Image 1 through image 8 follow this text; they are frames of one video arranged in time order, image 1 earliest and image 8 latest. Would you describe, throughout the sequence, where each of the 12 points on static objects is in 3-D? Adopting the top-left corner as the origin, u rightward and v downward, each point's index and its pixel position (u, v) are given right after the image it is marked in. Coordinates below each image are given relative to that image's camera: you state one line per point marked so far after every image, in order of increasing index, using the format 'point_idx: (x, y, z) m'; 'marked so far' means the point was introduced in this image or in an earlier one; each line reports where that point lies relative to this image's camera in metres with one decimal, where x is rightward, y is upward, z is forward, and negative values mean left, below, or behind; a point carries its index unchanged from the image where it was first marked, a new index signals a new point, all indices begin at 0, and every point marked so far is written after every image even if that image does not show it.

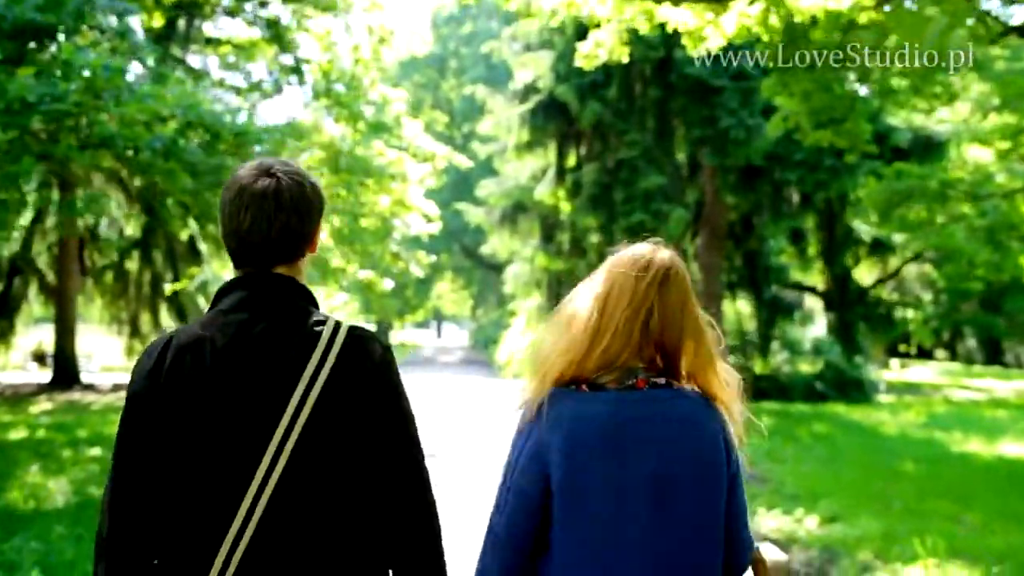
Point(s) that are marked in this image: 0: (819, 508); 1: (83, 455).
0: (+2.6, -1.9, +10.0) m
1: (-5.0, -1.9, +13.7) m
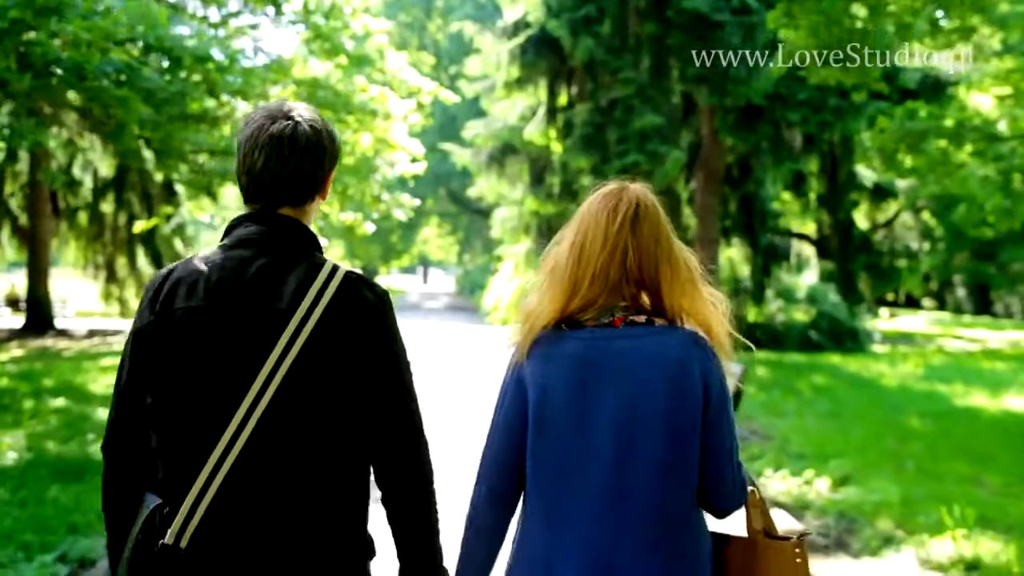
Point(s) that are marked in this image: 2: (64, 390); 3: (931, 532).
0: (+2.5, -1.4, +9.3) m
1: (-5.1, -1.3, +13.0) m
2: (-5.6, -1.3, +14.7) m
3: (+2.5, -1.5, +7.1) m
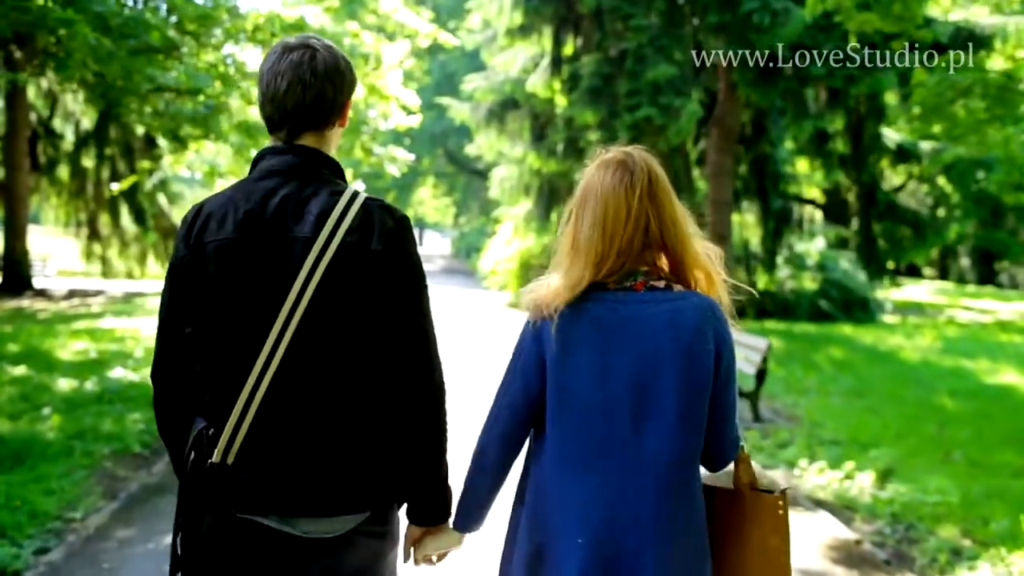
0: (+2.5, -1.2, +8.3) m
1: (-5.1, -0.9, +11.9) m
2: (-5.6, -0.8, +13.6) m
3: (+2.5, -1.3, +6.1) m
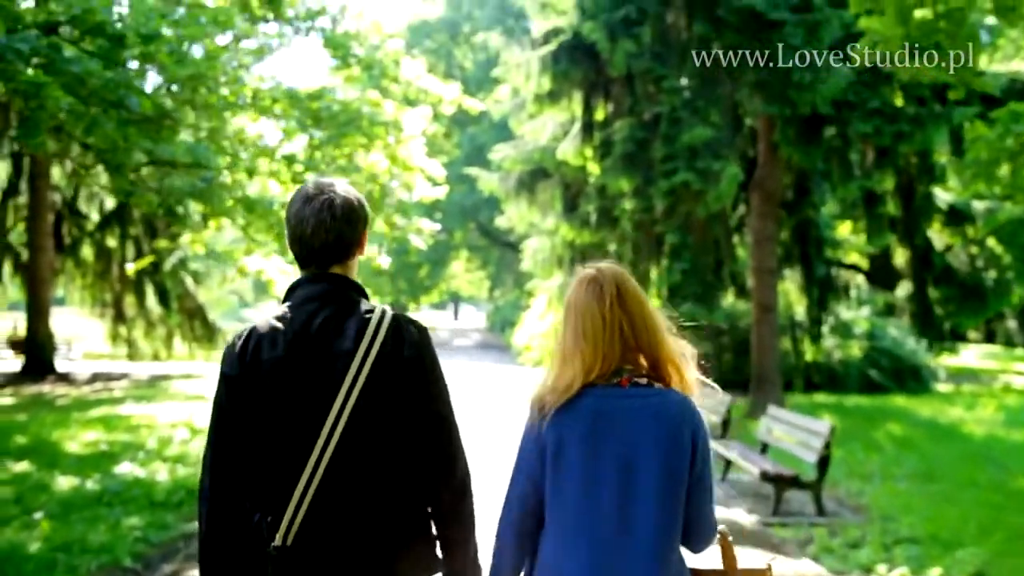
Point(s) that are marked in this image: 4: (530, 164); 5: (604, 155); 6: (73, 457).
0: (+2.7, -1.7, +7.3) m
1: (-4.8, -1.7, +11.1) m
2: (-5.2, -1.8, +12.8) m
3: (+2.7, -1.7, +5.0) m
4: (+0.3, +2.0, +19.5) m
5: (+1.3, +1.9, +17.0) m
6: (-4.6, -1.8, +12.3) m
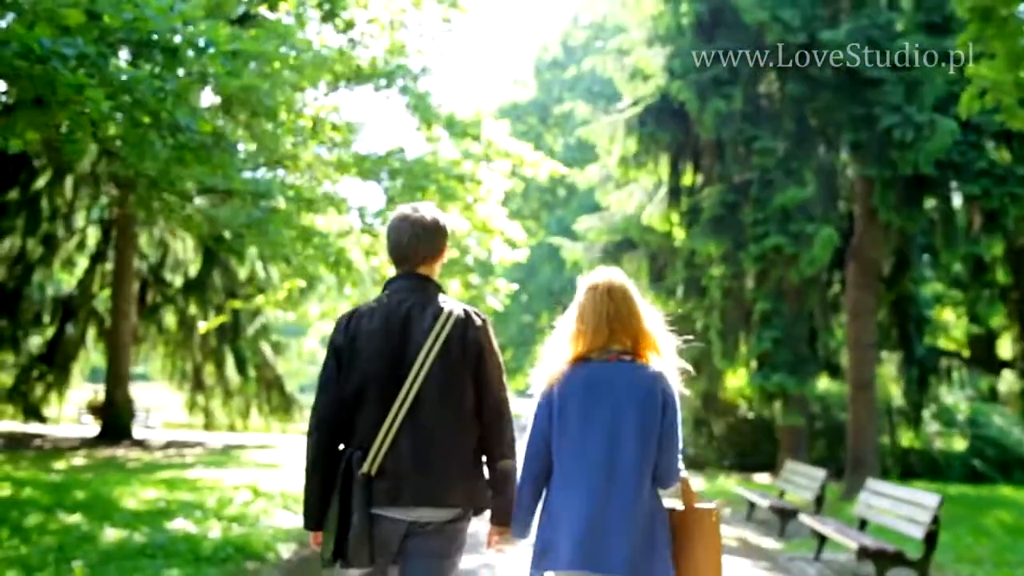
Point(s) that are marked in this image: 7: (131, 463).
0: (+3.1, -1.9, +6.3) m
1: (-4.1, -2.1, +10.7) m
2: (-4.4, -2.3, +12.4) m
3: (+2.9, -1.7, +4.0) m
4: (+1.7, +0.9, +18.9) m
5: (+2.5, +0.9, +16.3) m
6: (-3.8, -2.2, +11.8) m
7: (-6.4, -2.9, +19.9) m
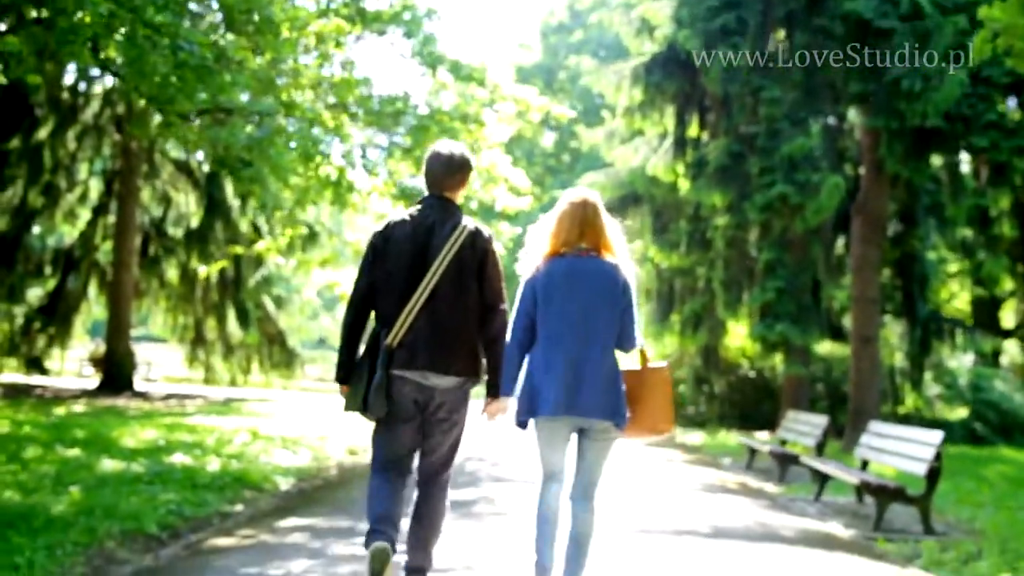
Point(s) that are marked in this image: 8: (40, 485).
0: (+3.1, -1.5, +6.2) m
1: (-4.1, -1.5, +10.6) m
2: (-4.4, -1.6, +12.3) m
3: (+2.9, -1.4, +4.0) m
4: (+1.7, +1.6, +18.8) m
5: (+2.5, +1.6, +16.2) m
6: (-3.8, -1.6, +11.7) m
7: (-6.4, -2.1, +19.9) m
8: (-3.3, -1.4, +8.4) m
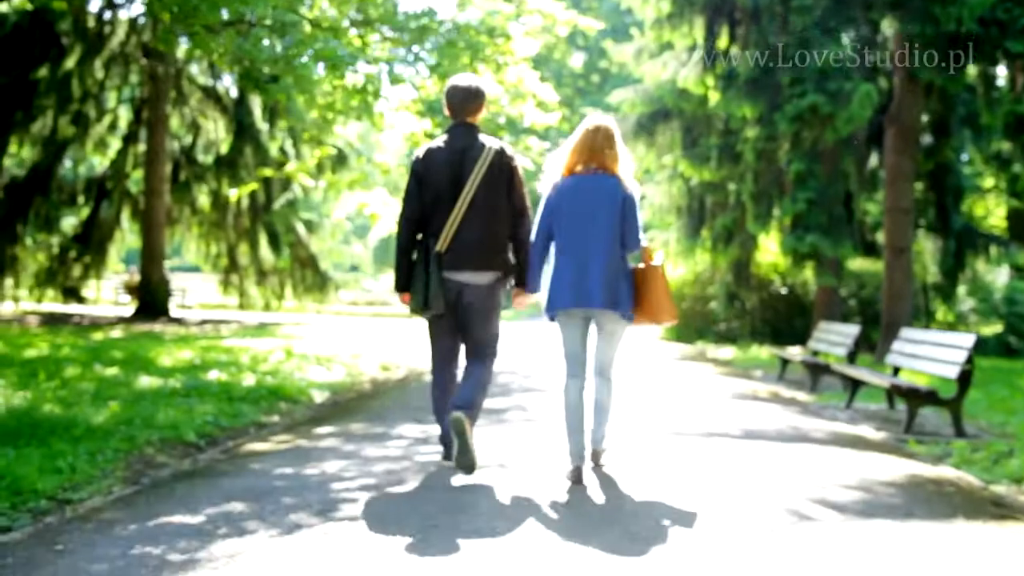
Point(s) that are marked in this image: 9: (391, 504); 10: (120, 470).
0: (+3.2, -1.0, +6.2) m
1: (-3.9, -0.8, +10.8) m
2: (-4.1, -0.8, +12.5) m
3: (+3.0, -1.0, +4.0) m
4: (+2.2, +2.9, +18.6) m
5: (+2.9, +2.7, +16.0) m
6: (-3.5, -0.8, +11.9) m
7: (-5.9, -0.8, +20.1) m
8: (-3.1, -0.8, +8.6) m
9: (-0.5, -0.9, +4.8) m
10: (-1.9, -0.9, +5.9) m
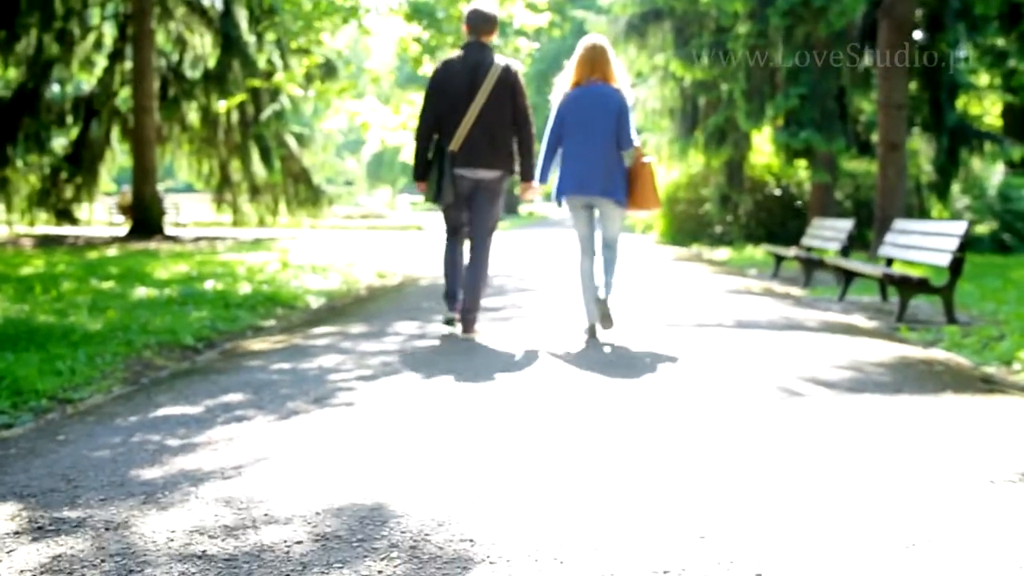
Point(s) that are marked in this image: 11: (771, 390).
0: (+3.2, -0.3, +6.3) m
1: (-3.9, 0.0, +10.8) m
2: (-4.2, +0.1, +12.6) m
3: (+3.0, -0.5, +4.1) m
4: (+2.0, +4.4, +18.4) m
5: (+2.7, +4.1, +15.7) m
6: (-3.6, +0.1, +11.9) m
7: (-5.9, +0.6, +20.1) m
8: (-3.2, -0.2, +8.6) m
9: (-0.5, -0.4, +4.9) m
10: (-2.0, -0.4, +5.9) m
11: (+1.1, -0.4, +4.9) m
